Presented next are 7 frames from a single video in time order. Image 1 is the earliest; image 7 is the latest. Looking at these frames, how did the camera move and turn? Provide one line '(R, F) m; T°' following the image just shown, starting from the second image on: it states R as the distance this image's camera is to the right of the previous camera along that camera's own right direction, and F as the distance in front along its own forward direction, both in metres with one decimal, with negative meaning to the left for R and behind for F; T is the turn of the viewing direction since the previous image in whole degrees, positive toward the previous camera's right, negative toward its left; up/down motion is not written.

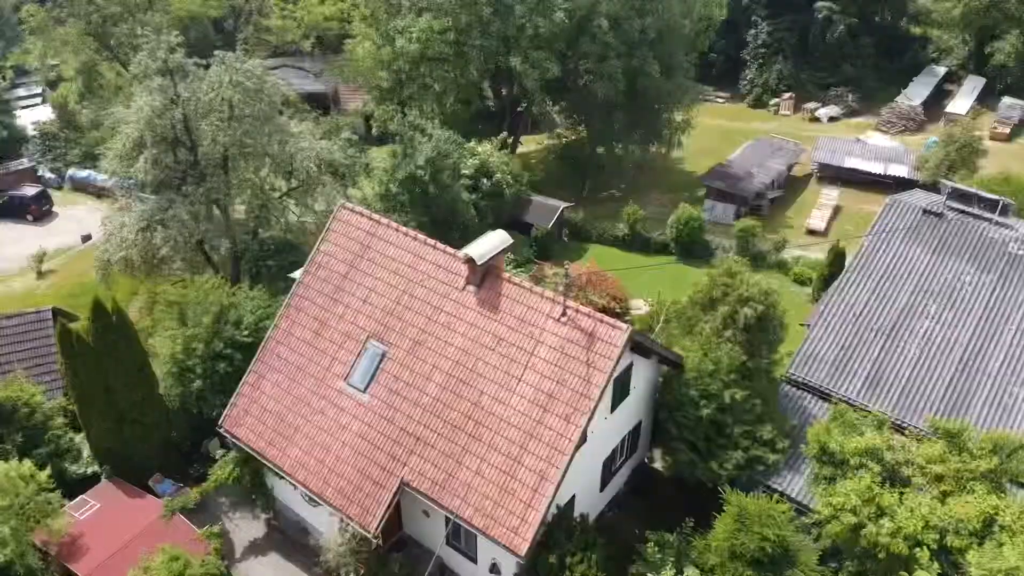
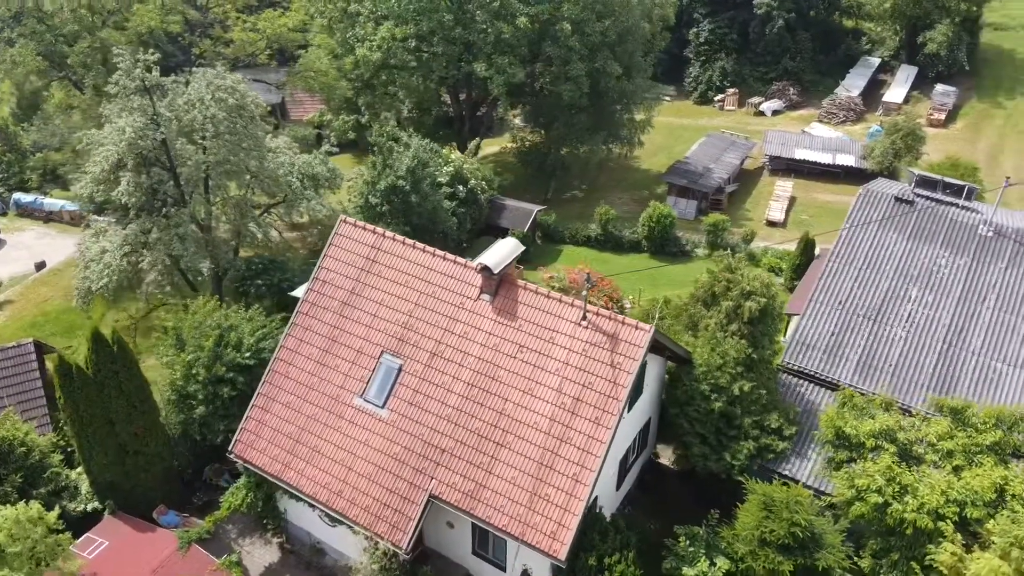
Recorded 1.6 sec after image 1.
(-1.8, 0.0) m; +5°
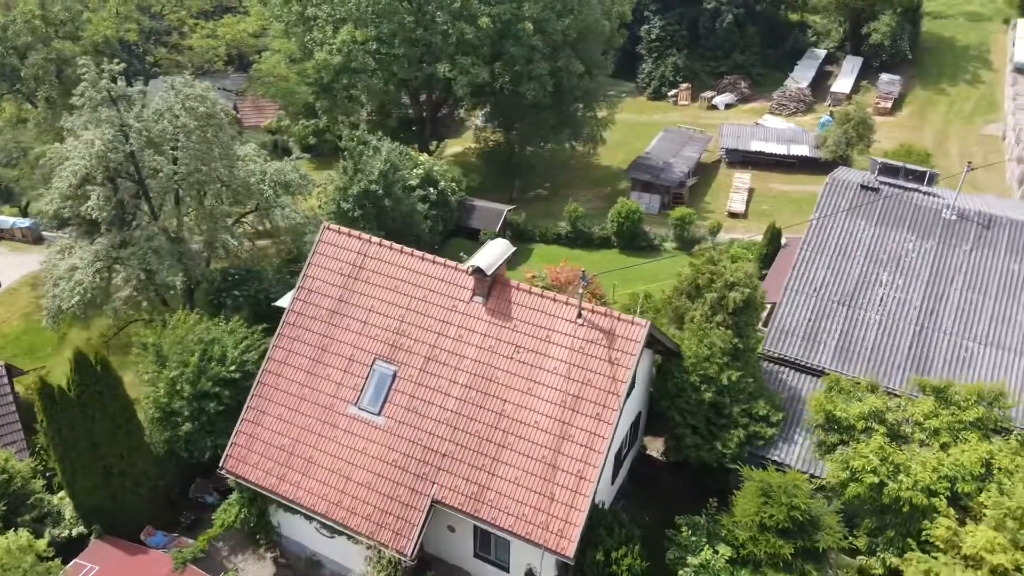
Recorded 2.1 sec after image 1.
(-0.9, 0.0) m; +3°
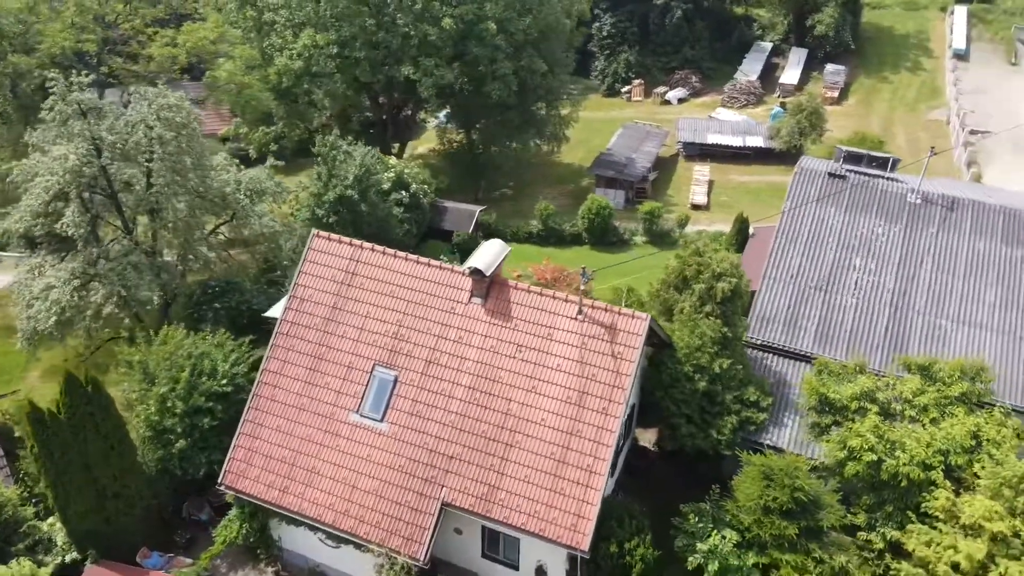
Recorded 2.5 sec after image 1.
(-1.1, 0.0) m; +4°
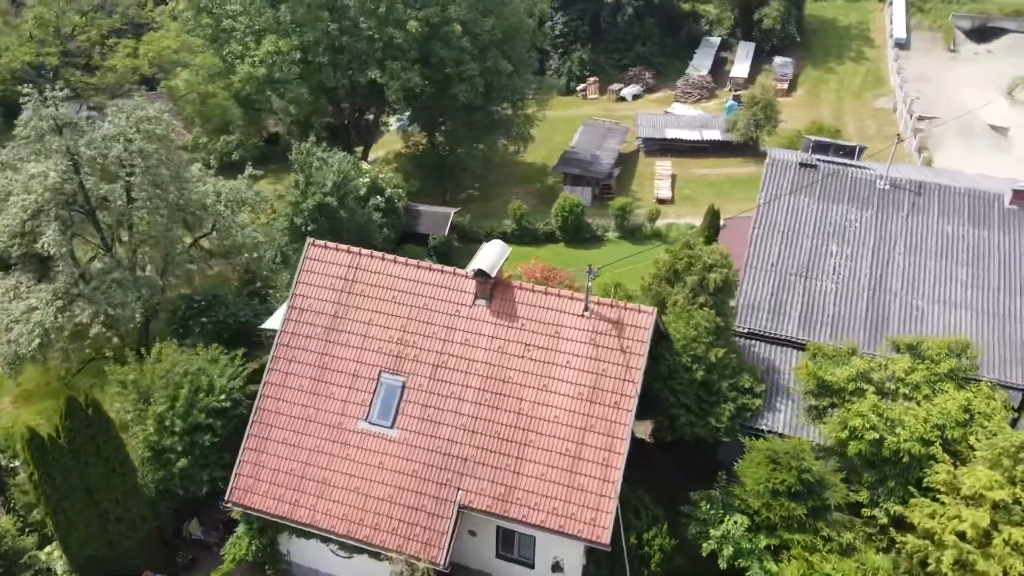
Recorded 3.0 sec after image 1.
(-1.3, -0.1) m; +4°
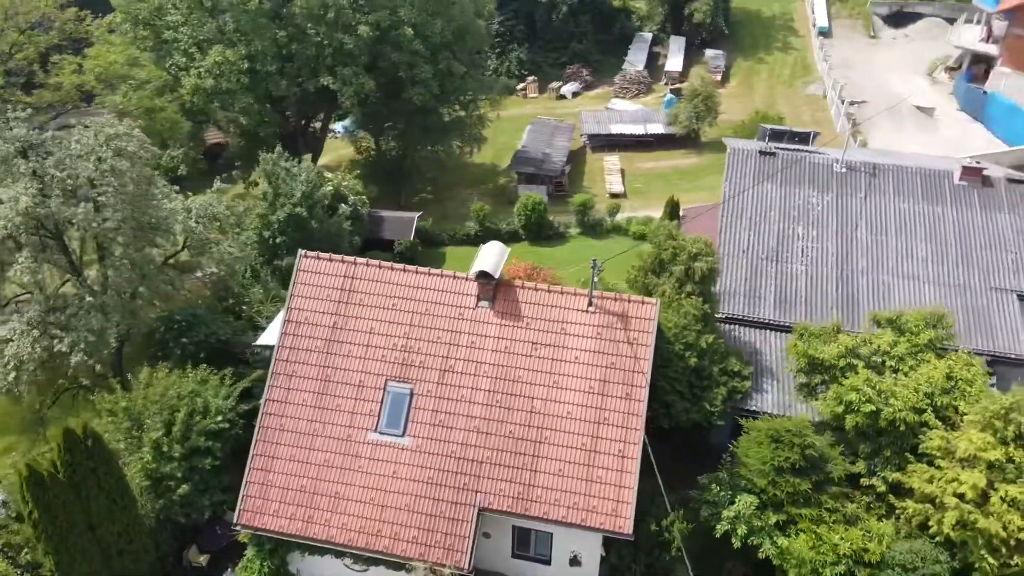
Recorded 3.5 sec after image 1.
(-1.6, 0.0) m; +5°
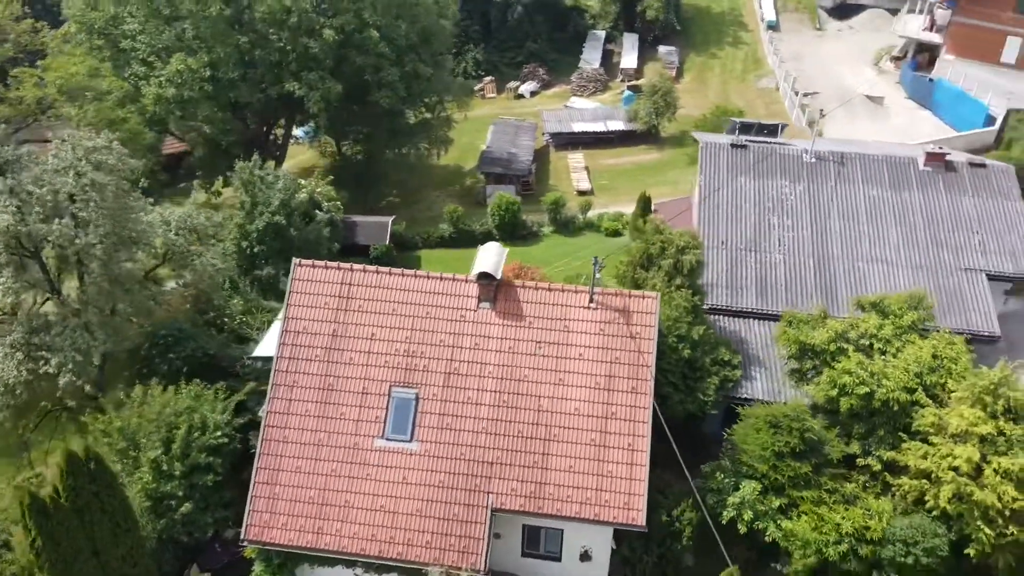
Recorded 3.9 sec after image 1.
(-1.1, 0.0) m; +4°
